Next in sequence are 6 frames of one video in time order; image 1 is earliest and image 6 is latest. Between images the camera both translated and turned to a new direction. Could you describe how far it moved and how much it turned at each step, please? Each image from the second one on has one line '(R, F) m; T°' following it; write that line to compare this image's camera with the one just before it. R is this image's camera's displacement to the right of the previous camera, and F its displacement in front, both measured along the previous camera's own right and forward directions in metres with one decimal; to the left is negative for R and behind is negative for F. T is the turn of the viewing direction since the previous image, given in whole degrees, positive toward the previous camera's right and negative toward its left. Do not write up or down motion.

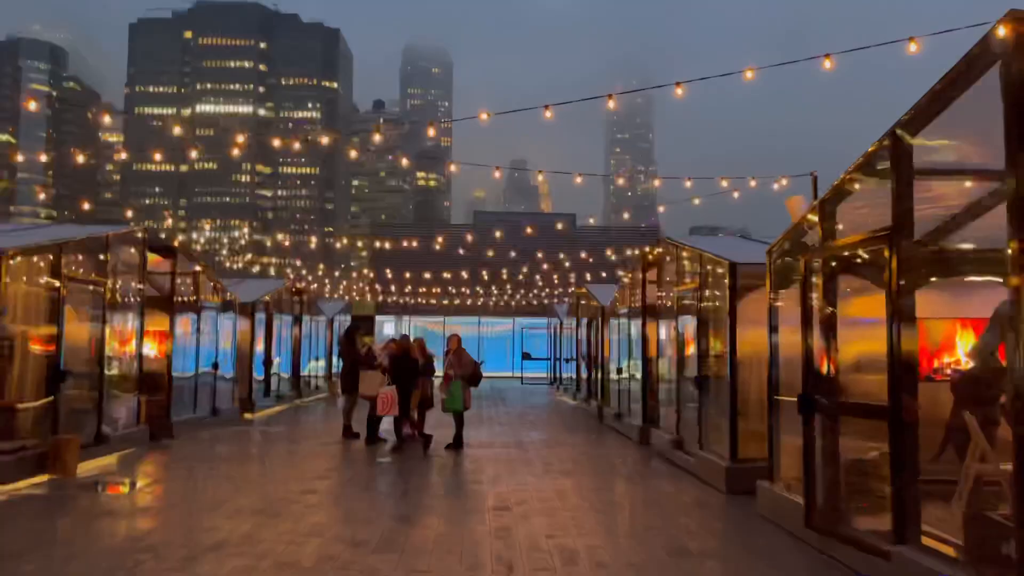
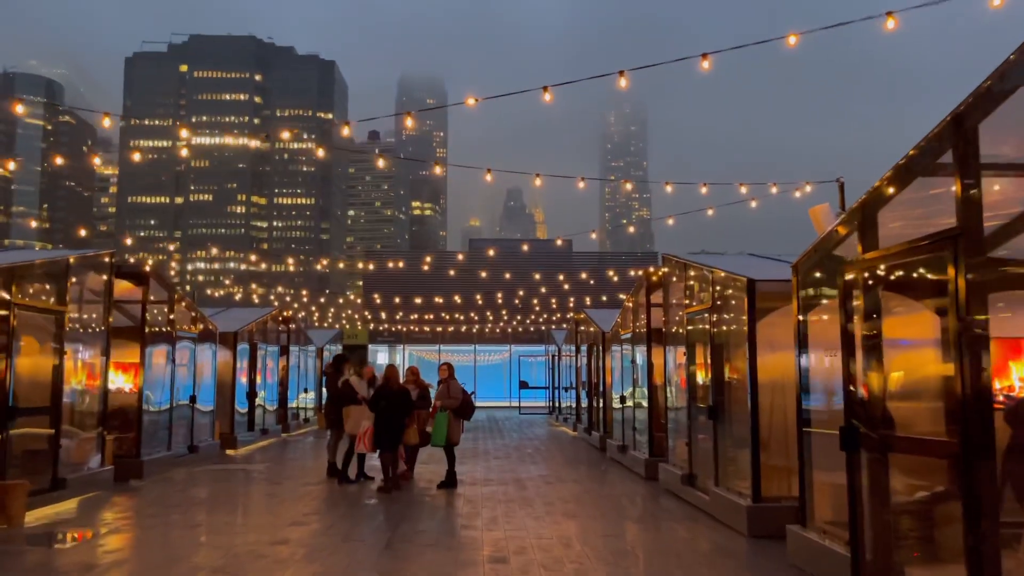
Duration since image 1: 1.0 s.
(0.0, +0.7) m; 0°
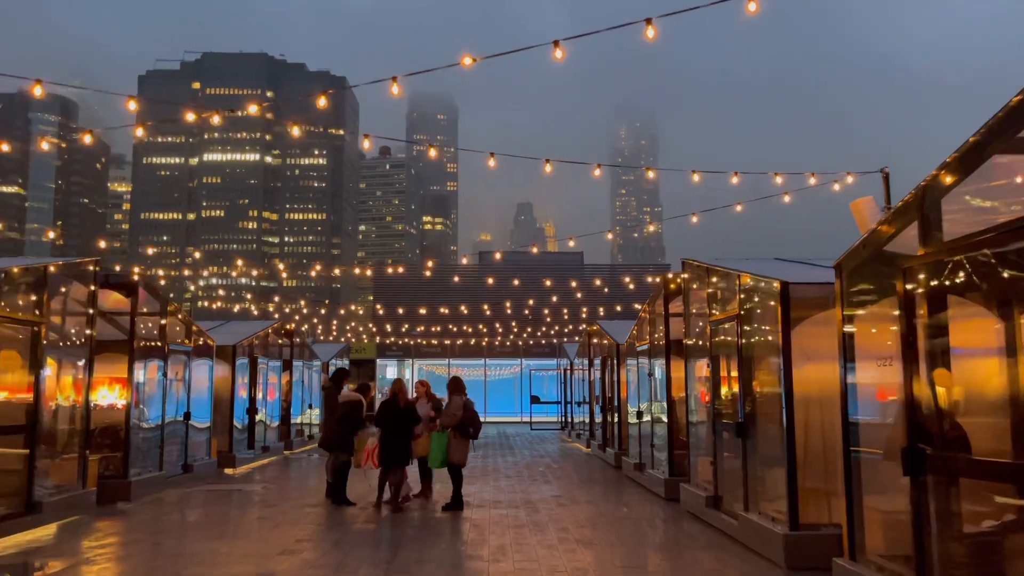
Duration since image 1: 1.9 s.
(0.0, +0.6) m; -1°
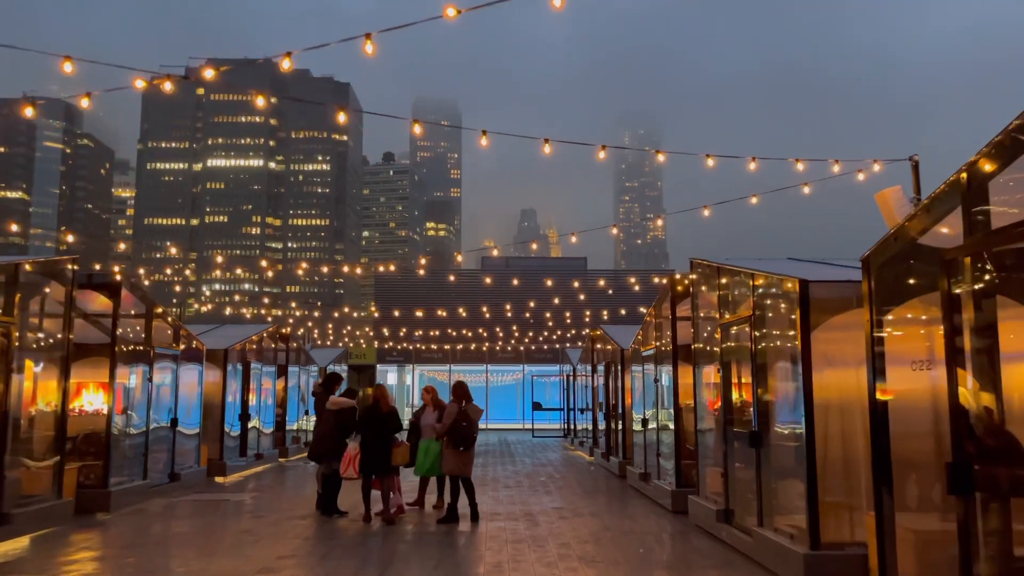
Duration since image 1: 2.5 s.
(0.0, +0.4) m; 0°
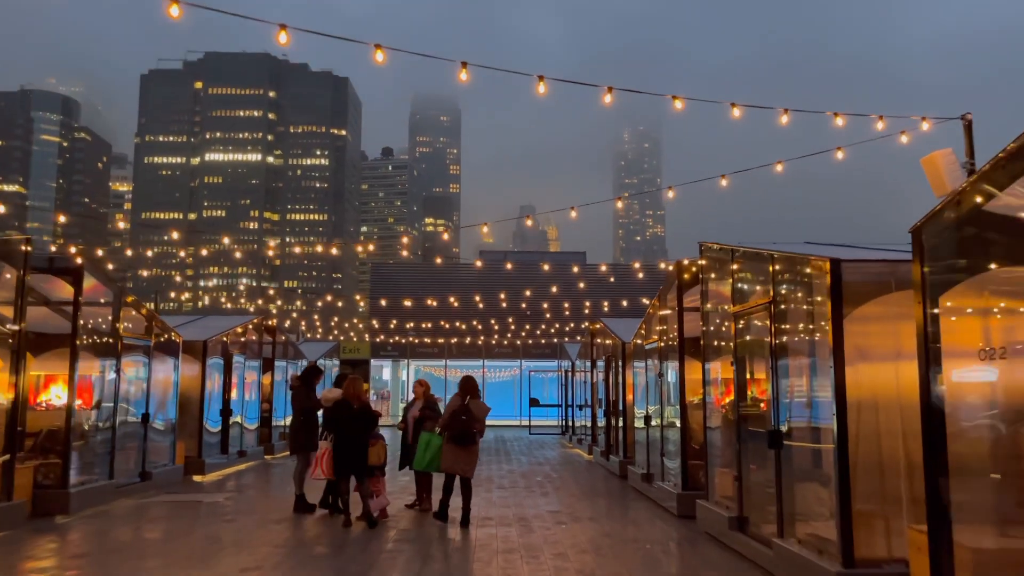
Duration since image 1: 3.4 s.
(0.0, +0.7) m; 0°
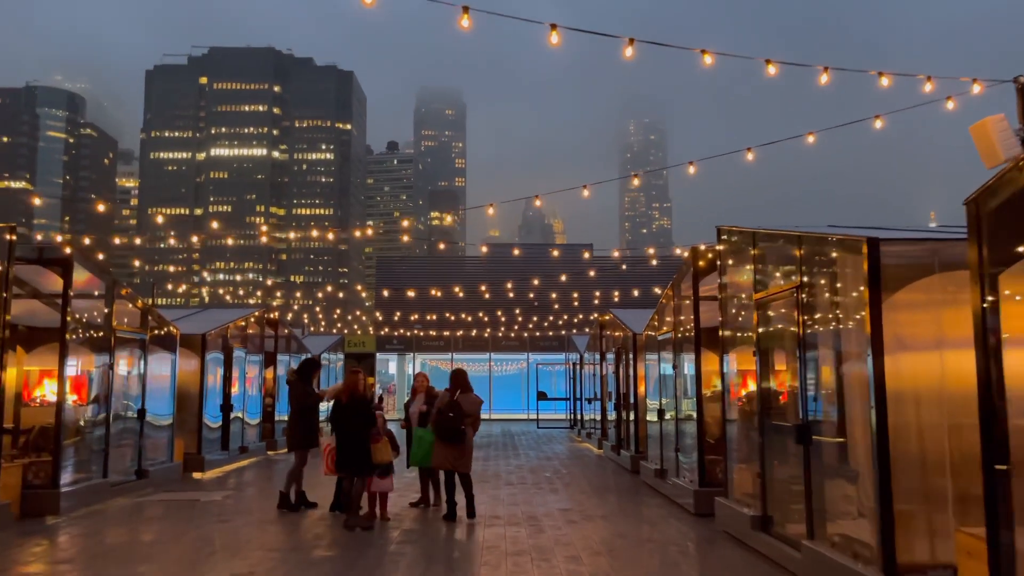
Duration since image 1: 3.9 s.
(0.0, +0.4) m; 0°
